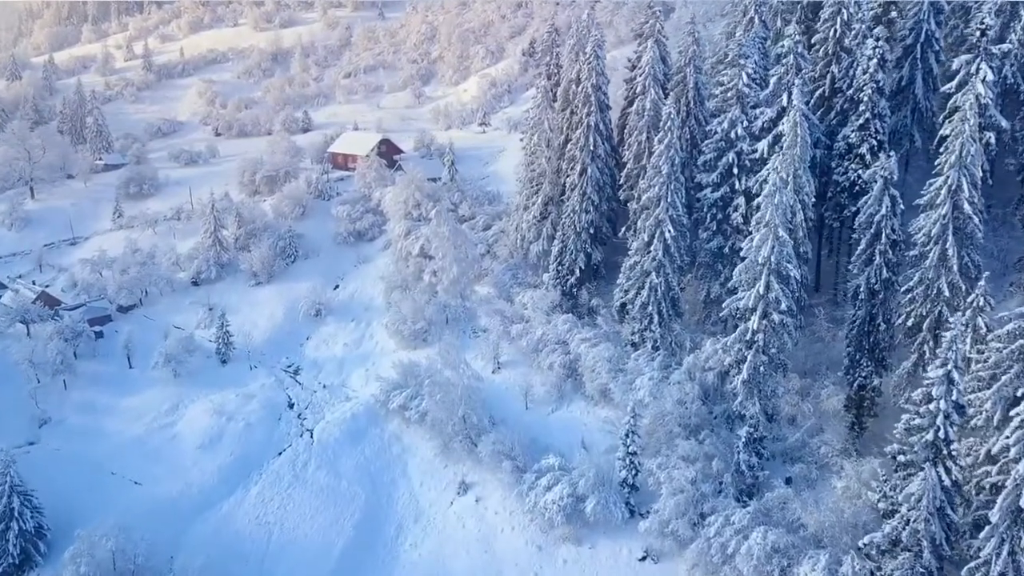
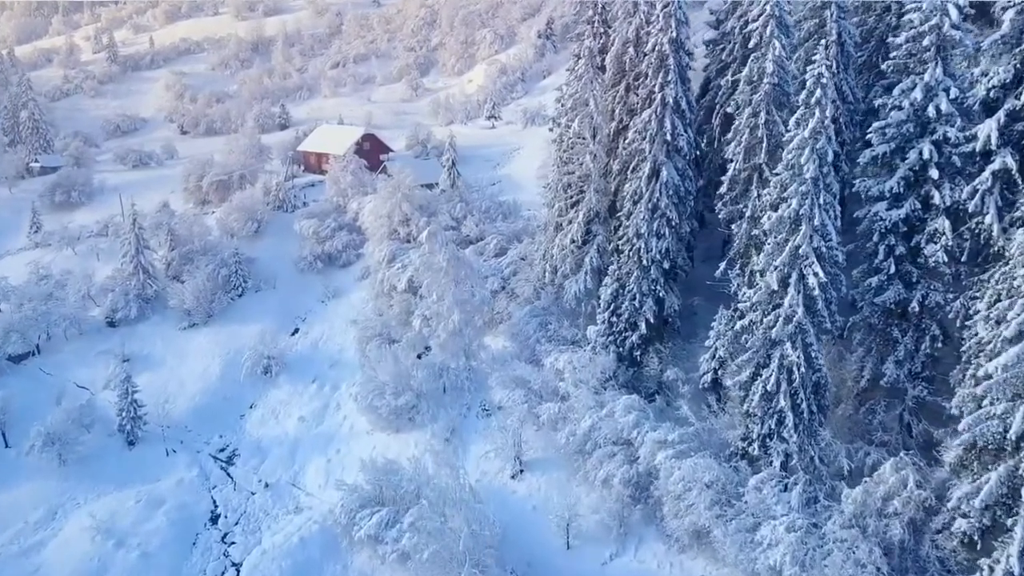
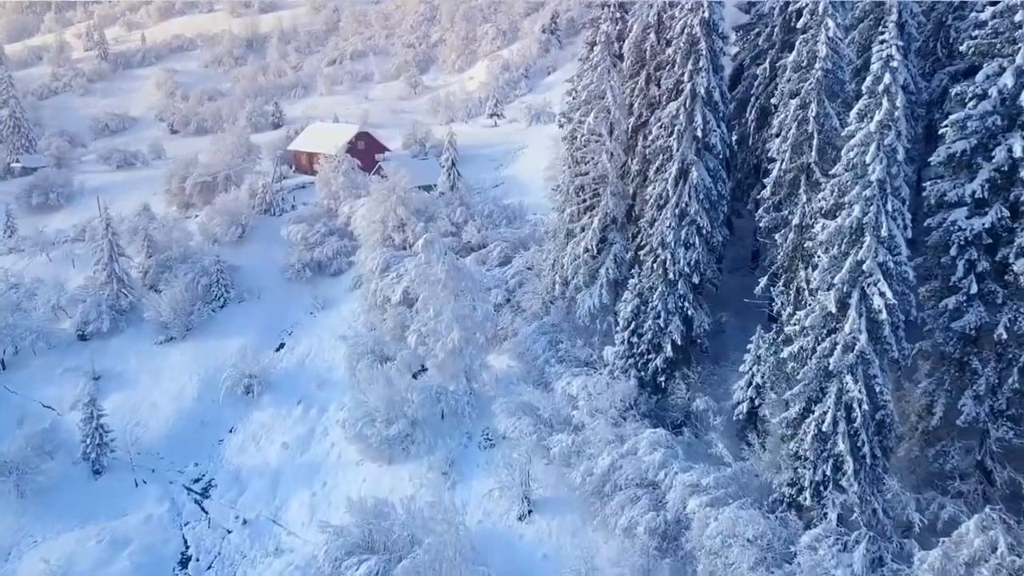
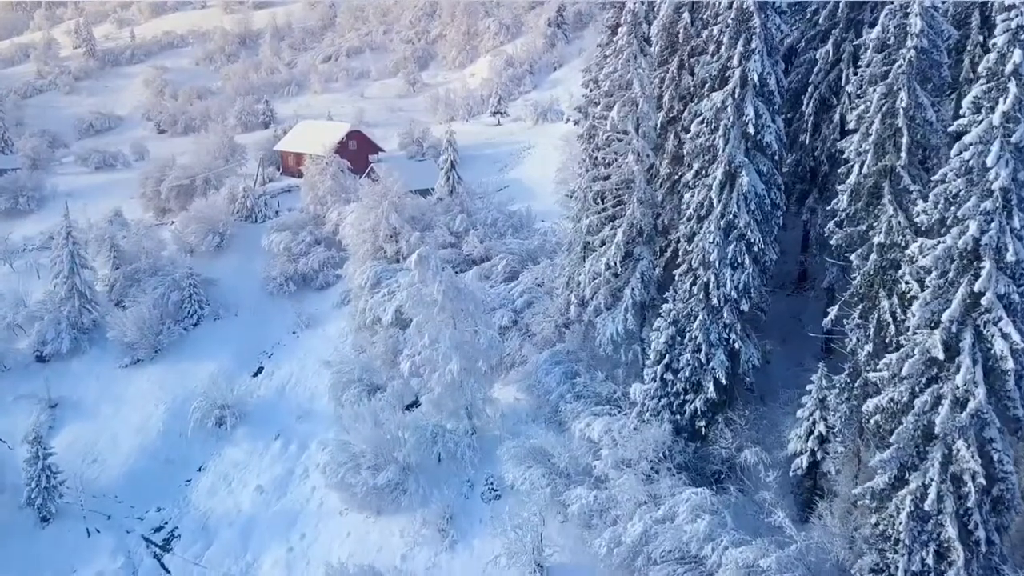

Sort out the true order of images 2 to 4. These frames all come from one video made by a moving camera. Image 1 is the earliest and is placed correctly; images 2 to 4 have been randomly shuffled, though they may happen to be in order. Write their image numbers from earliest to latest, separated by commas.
2, 3, 4
